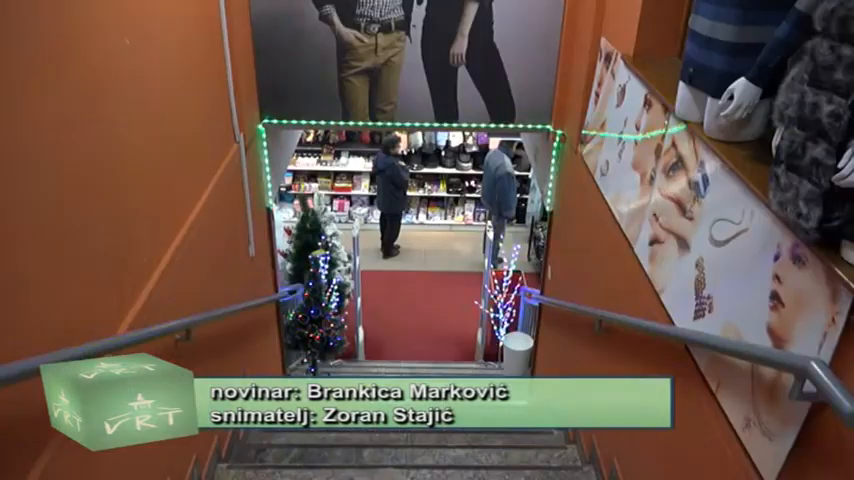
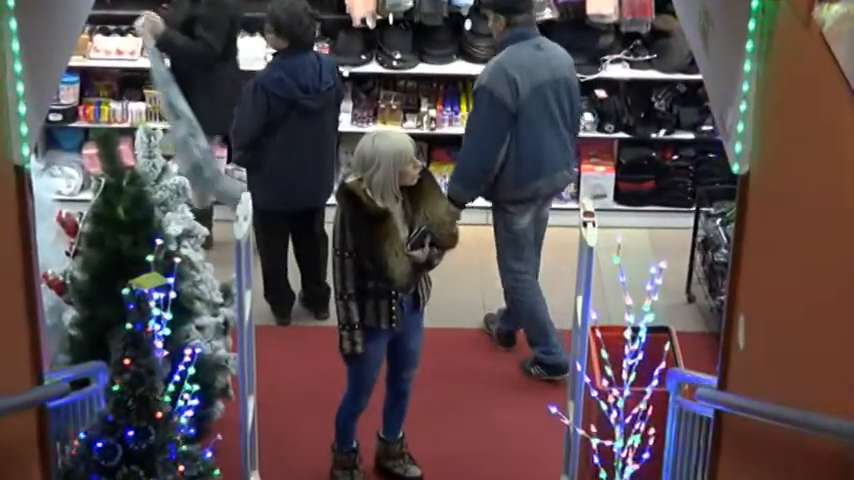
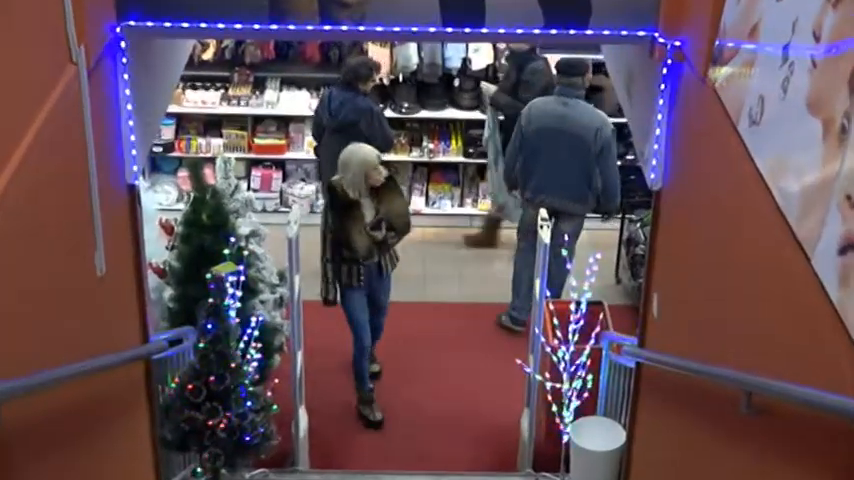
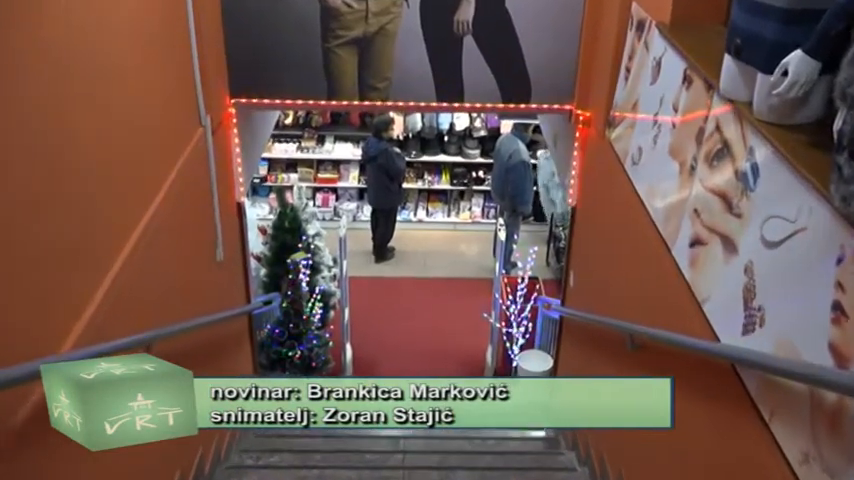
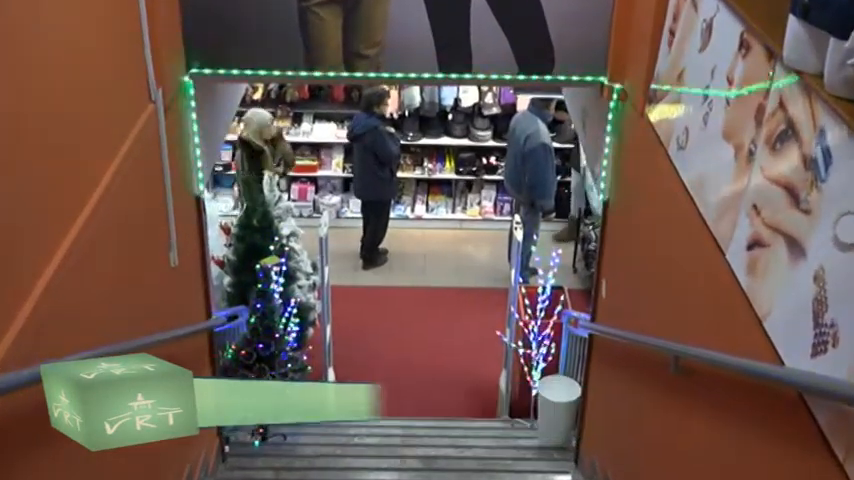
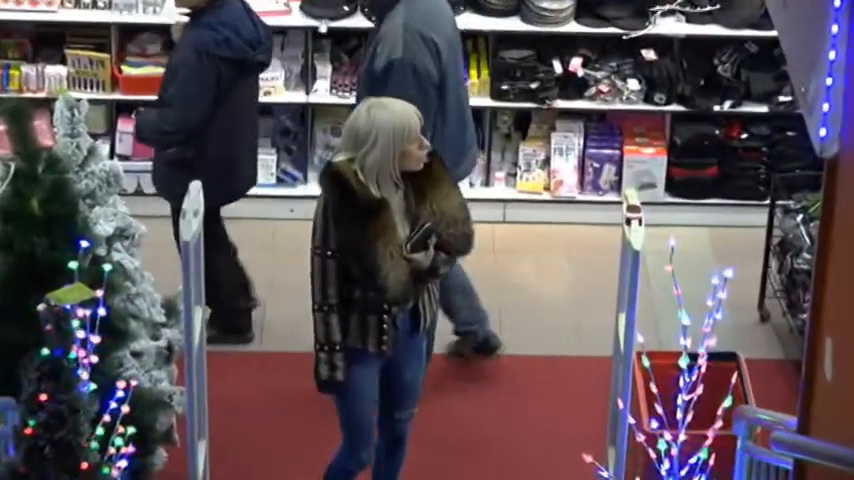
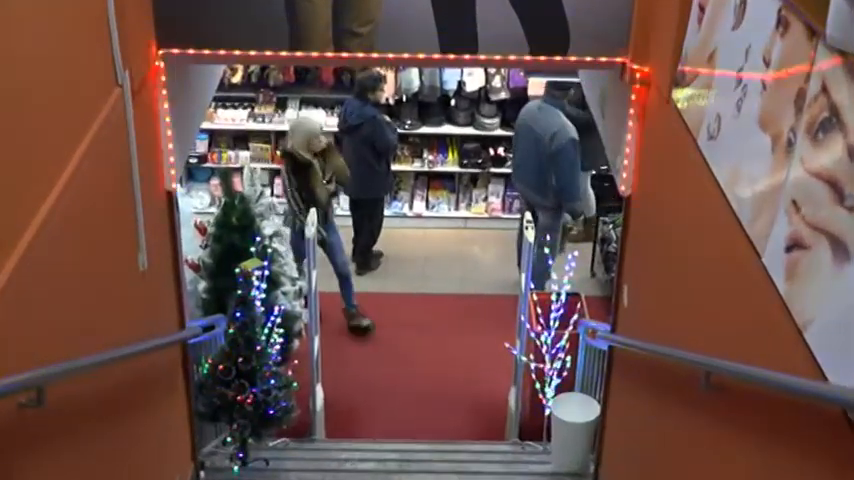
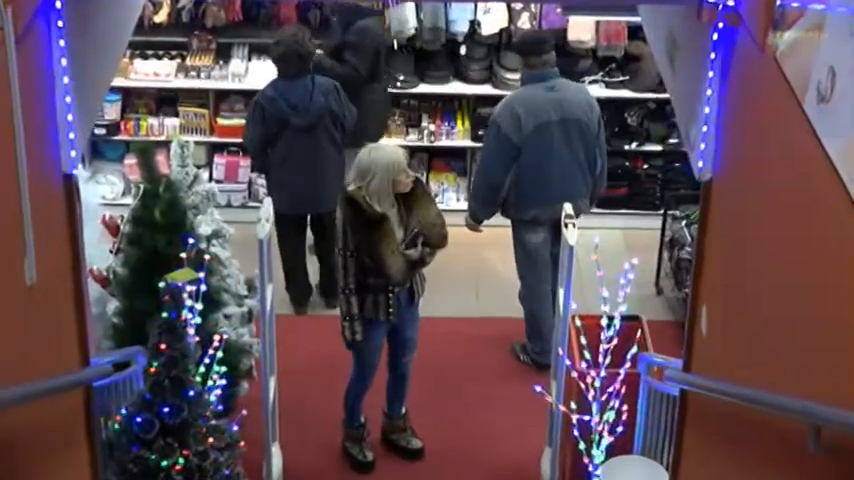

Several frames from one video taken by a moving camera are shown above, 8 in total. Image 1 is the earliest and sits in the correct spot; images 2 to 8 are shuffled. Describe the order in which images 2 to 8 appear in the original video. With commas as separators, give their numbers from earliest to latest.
4, 5, 7, 3, 8, 2, 6
